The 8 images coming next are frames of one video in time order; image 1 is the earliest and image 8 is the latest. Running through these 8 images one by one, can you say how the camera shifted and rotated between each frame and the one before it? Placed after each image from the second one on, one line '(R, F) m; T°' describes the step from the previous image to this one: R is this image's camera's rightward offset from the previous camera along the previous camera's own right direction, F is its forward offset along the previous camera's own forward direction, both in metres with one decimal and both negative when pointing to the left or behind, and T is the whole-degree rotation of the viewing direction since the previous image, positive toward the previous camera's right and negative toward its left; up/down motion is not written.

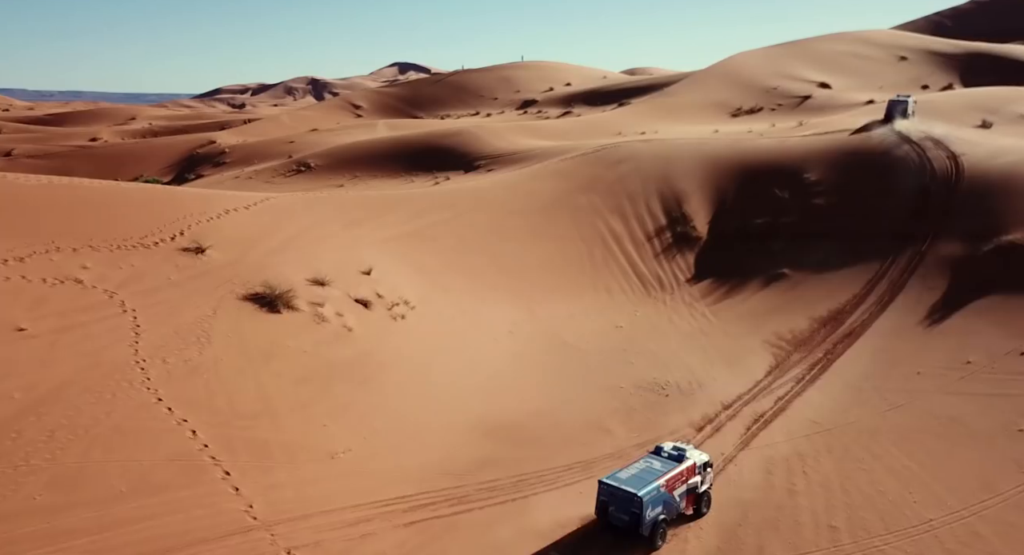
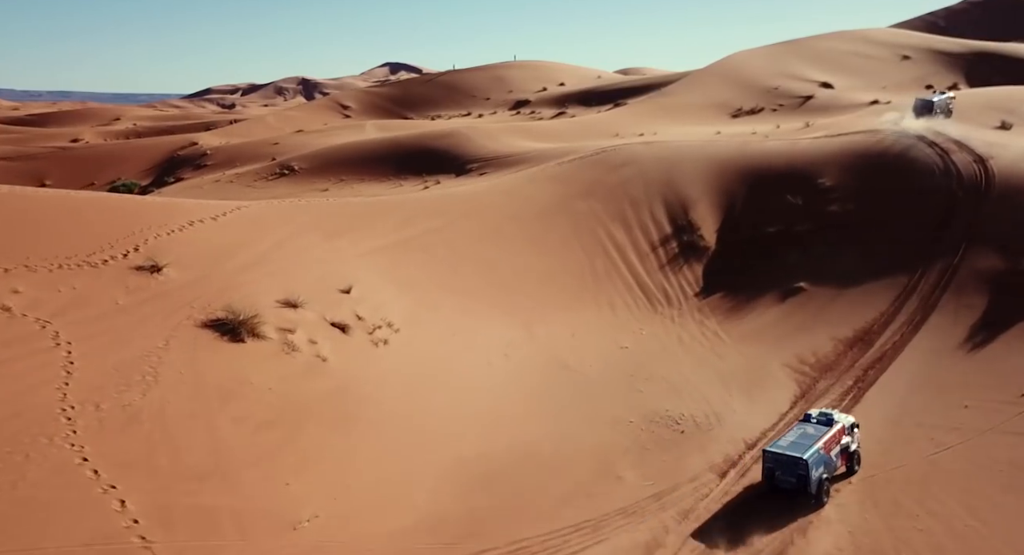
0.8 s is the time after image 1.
(0.0, +1.3) m; +1°
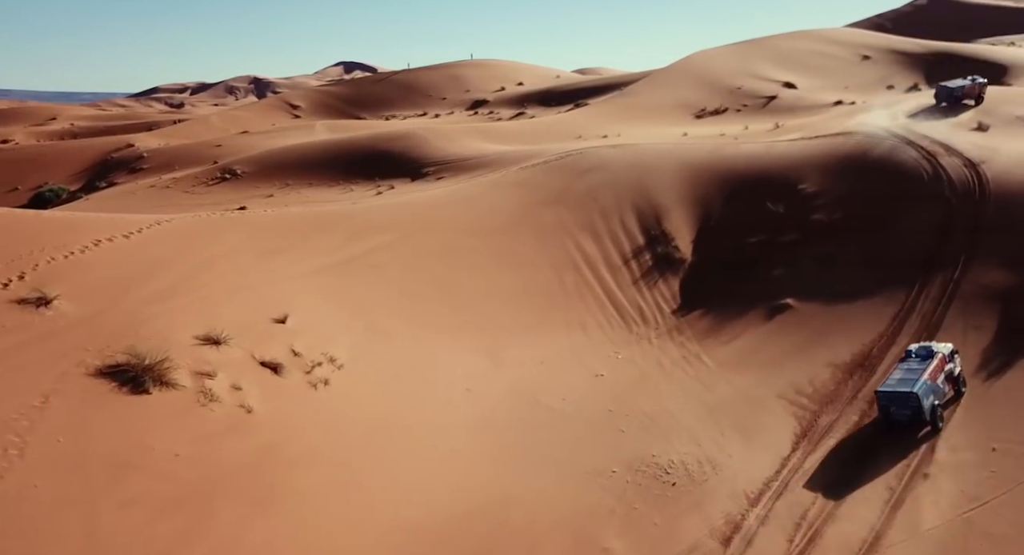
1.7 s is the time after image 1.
(0.0, +1.5) m; +3°
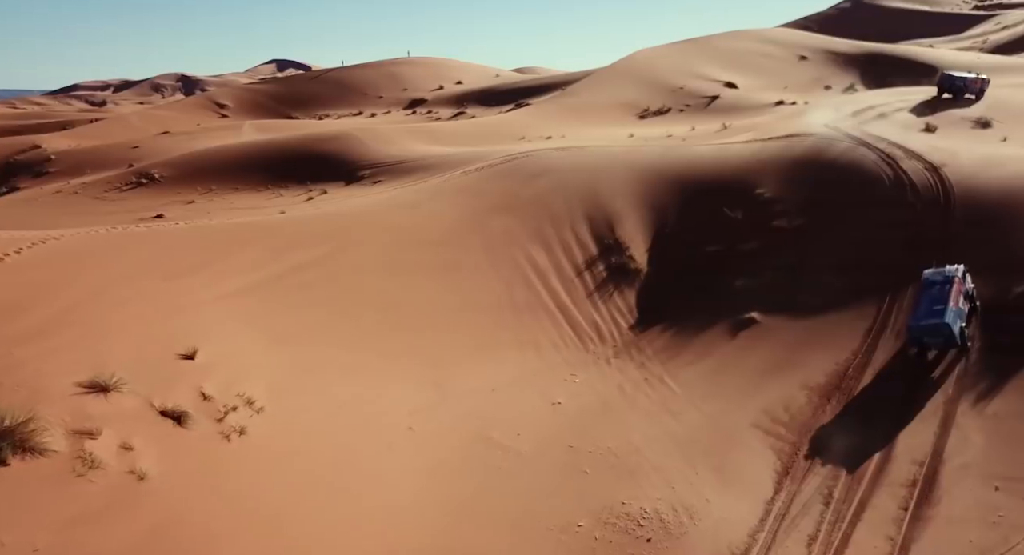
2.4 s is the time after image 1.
(-0.1, +1.2) m; +5°
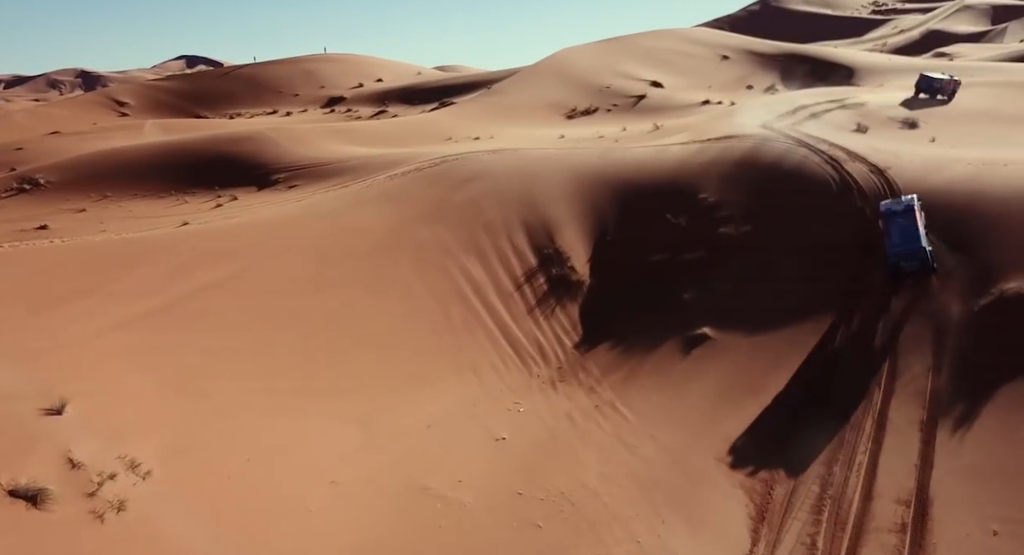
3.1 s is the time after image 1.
(-0.1, +1.2) m; +6°
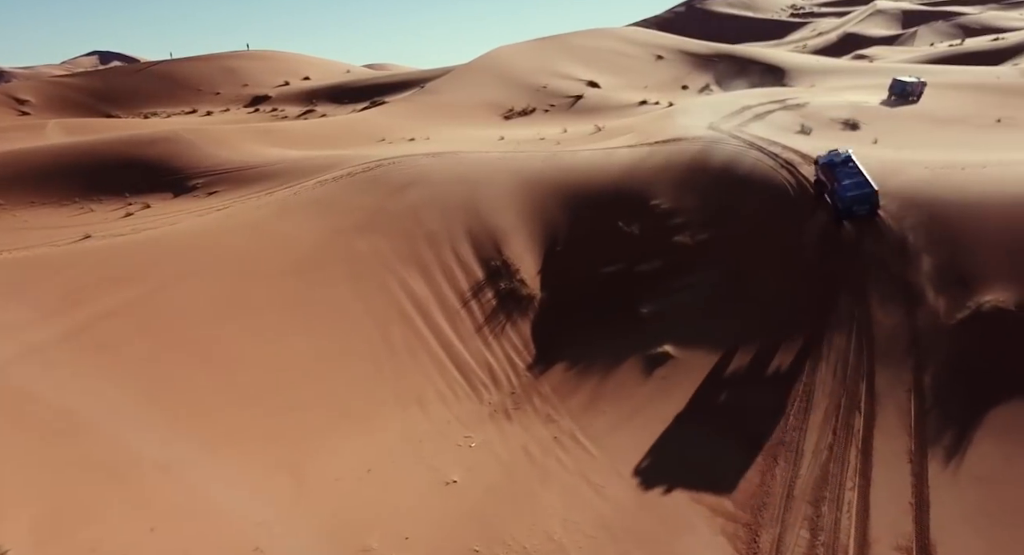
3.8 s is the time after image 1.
(-0.2, +1.1) m; +5°
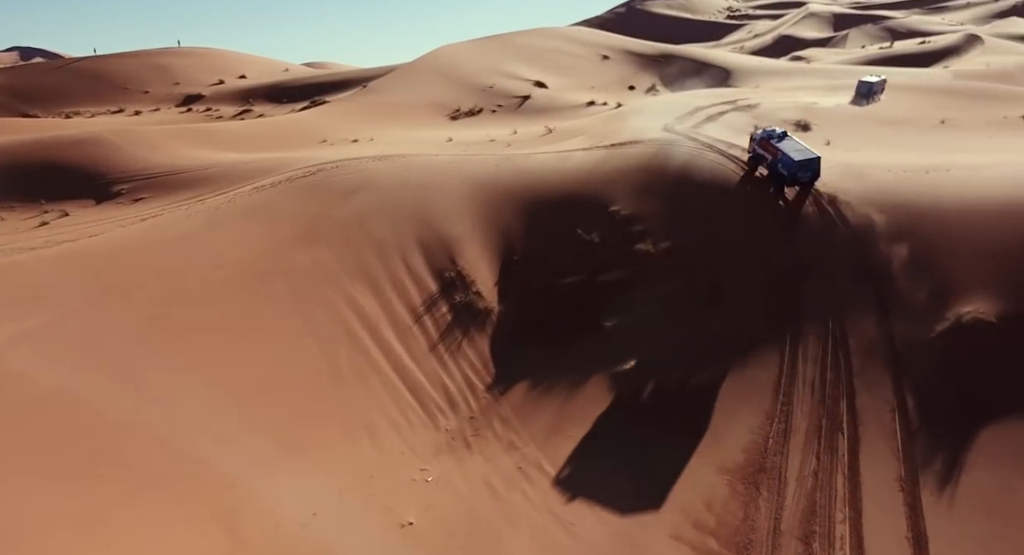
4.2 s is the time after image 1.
(-0.1, +0.8) m; +4°
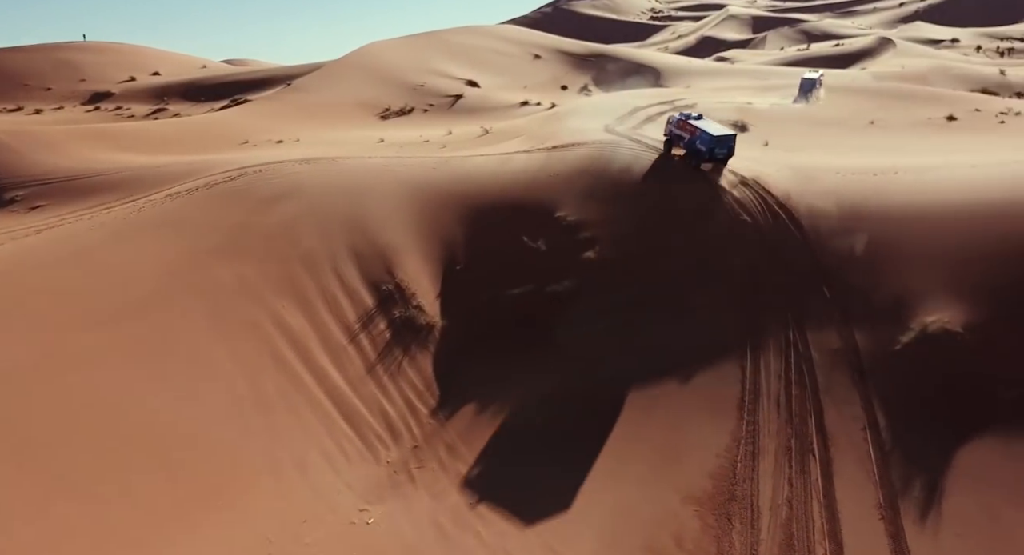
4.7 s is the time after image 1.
(-0.2, +0.8) m; +5°
